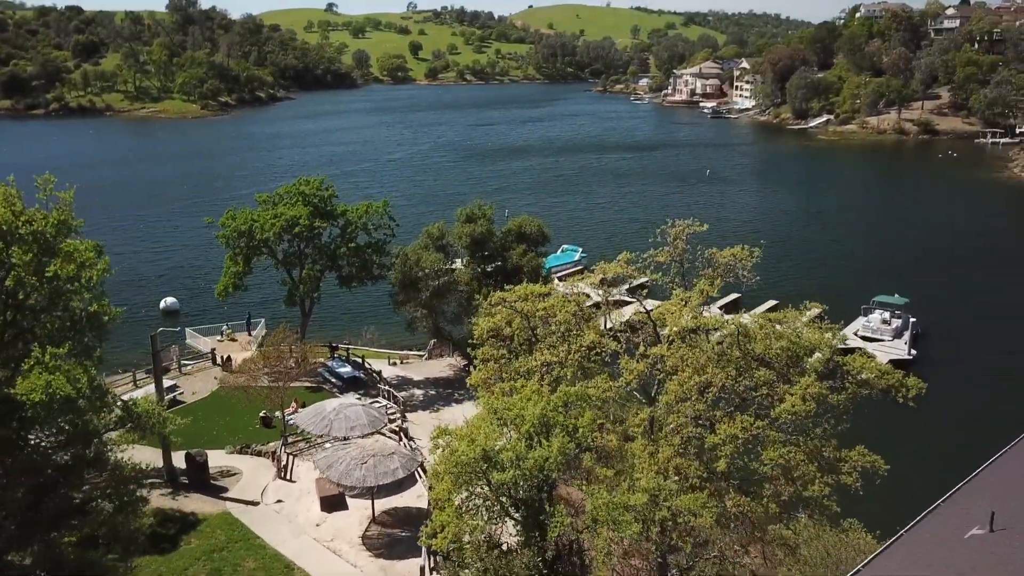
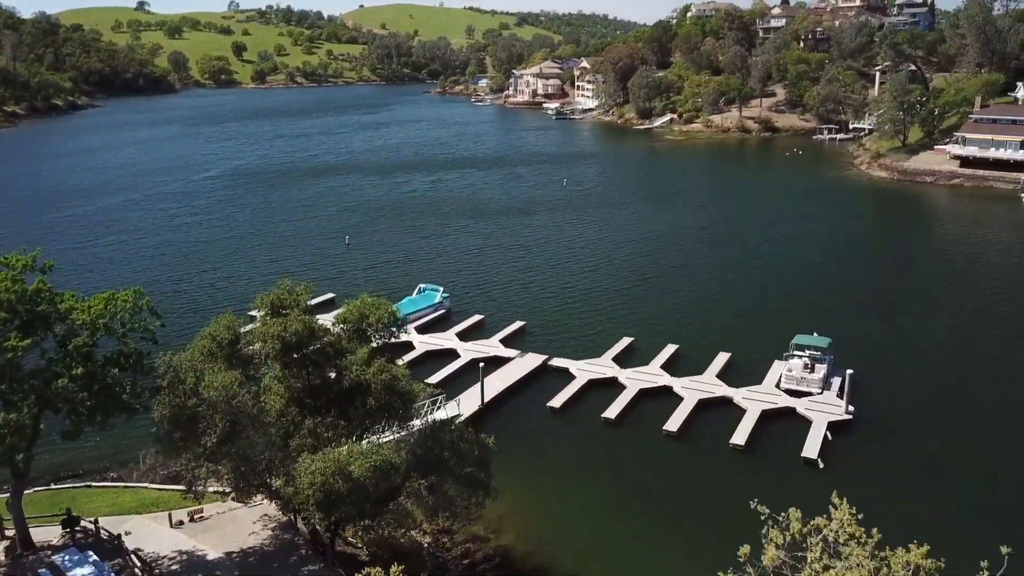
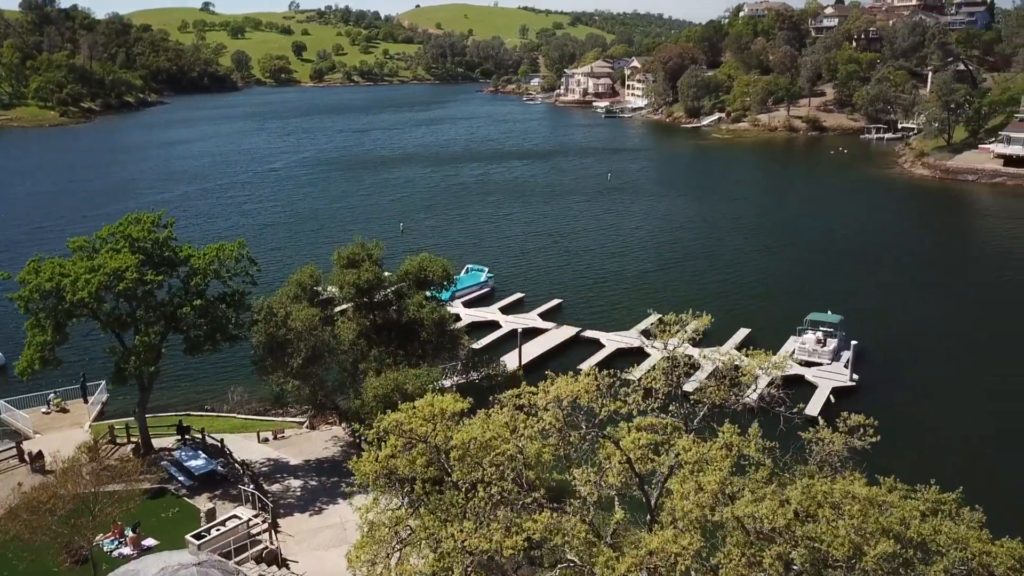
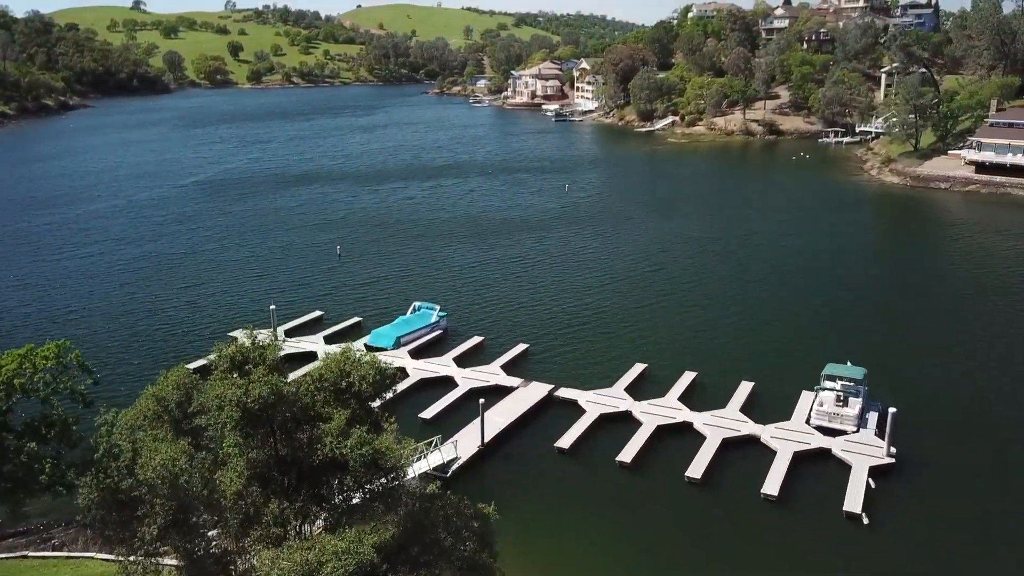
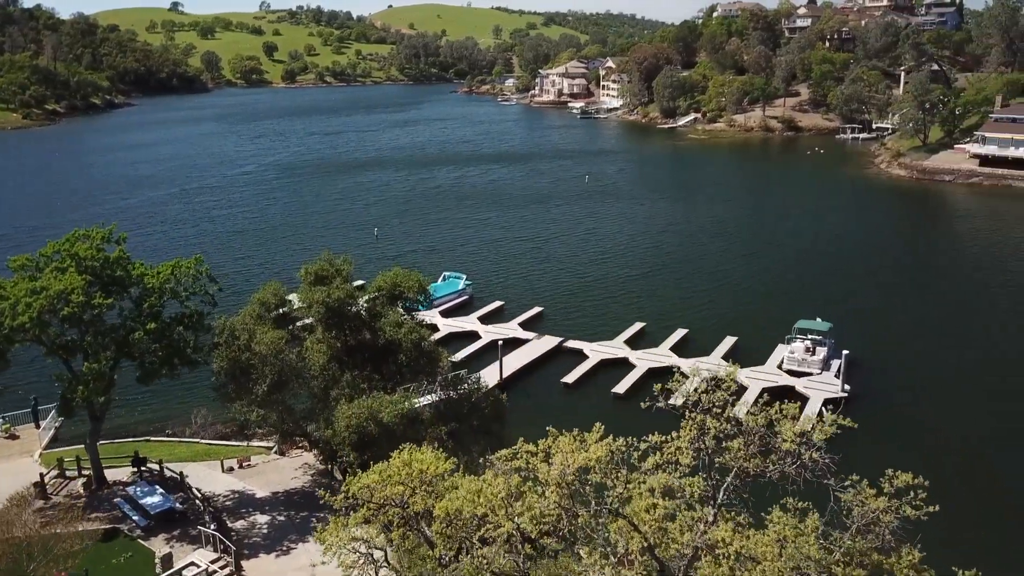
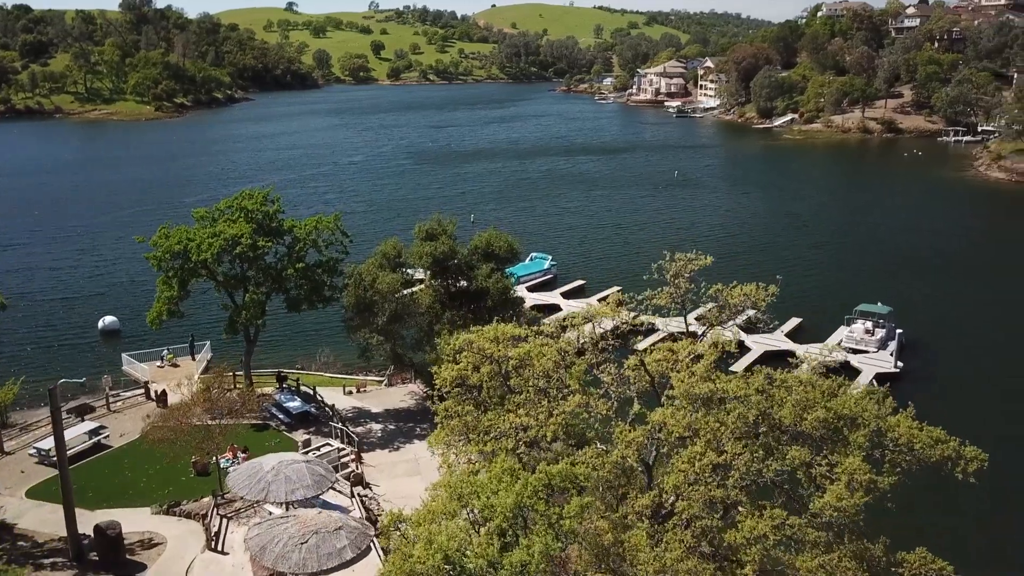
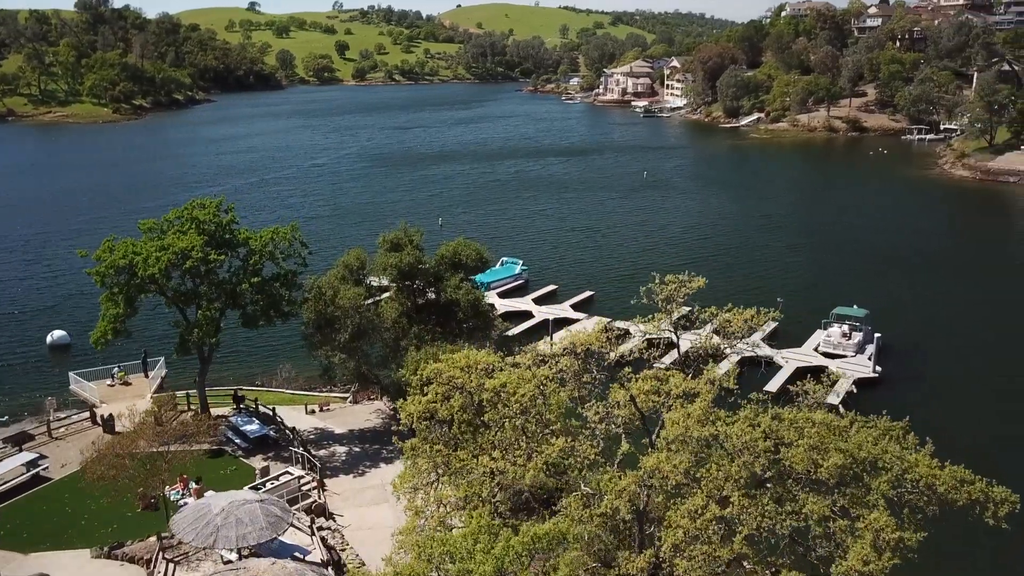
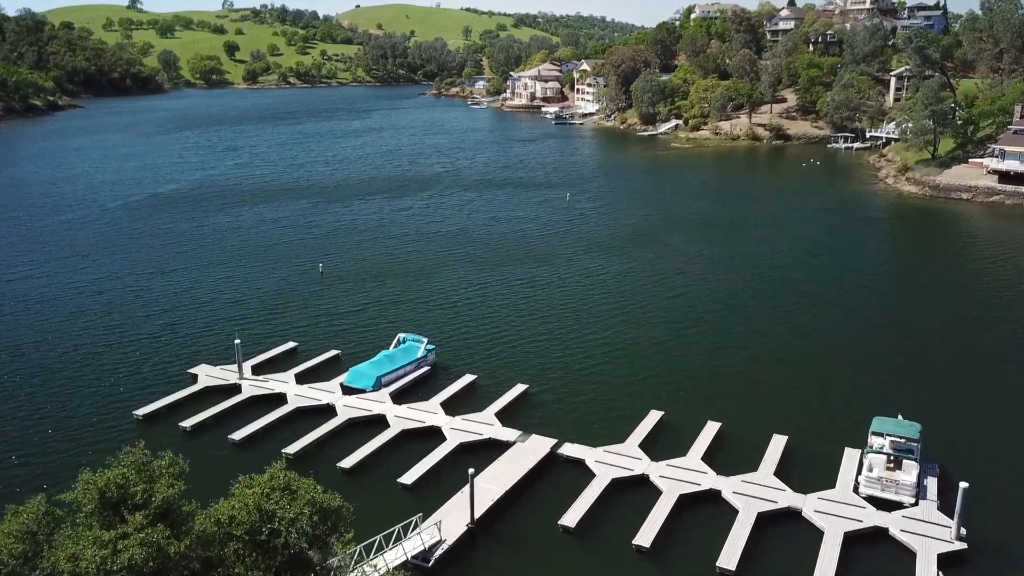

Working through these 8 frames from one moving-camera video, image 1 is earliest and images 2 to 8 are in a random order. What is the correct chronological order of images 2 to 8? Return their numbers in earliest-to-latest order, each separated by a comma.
6, 7, 3, 5, 2, 4, 8
